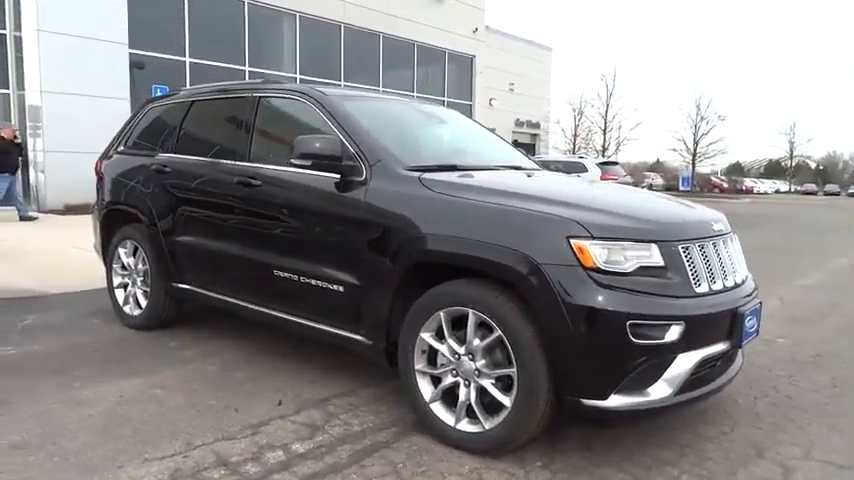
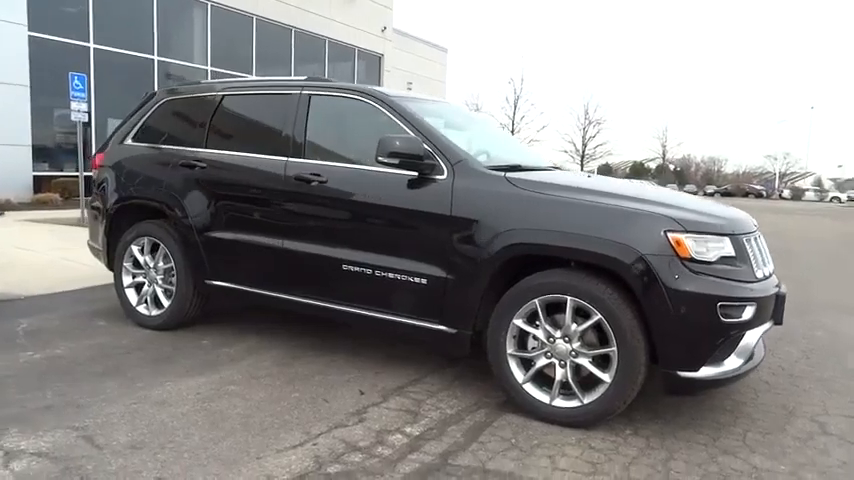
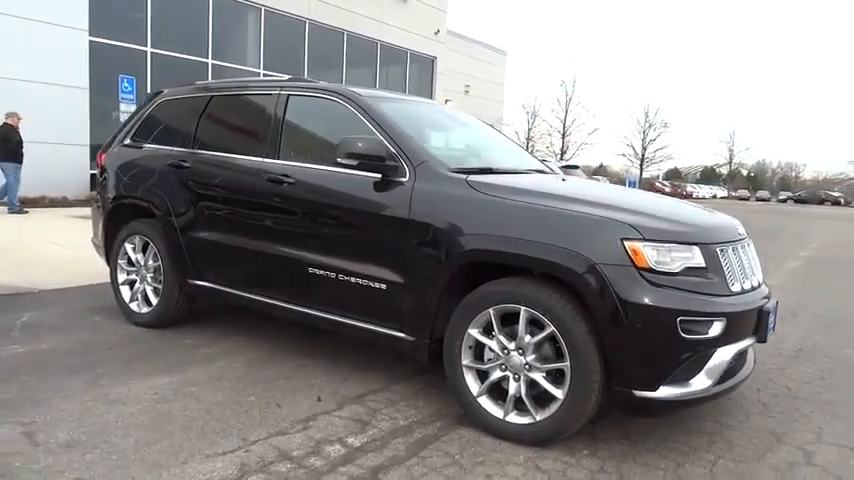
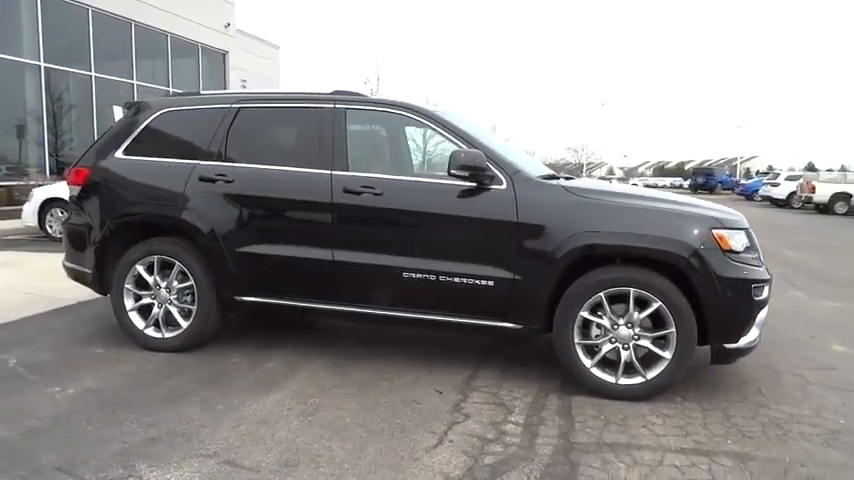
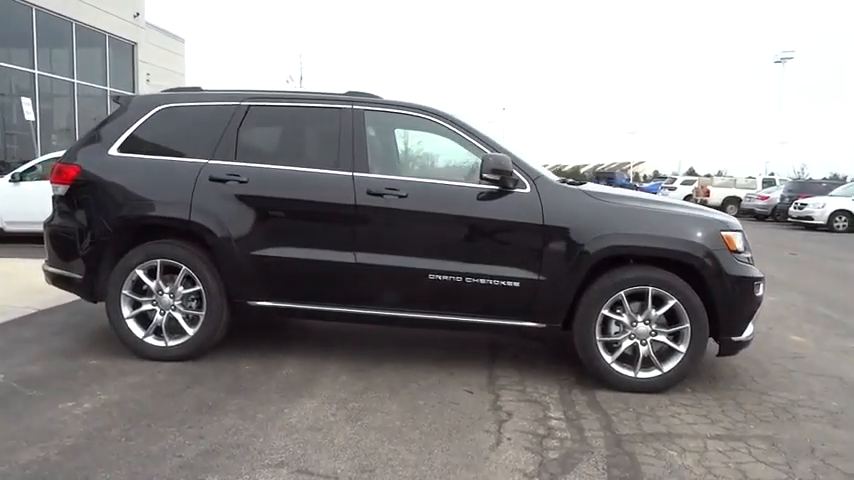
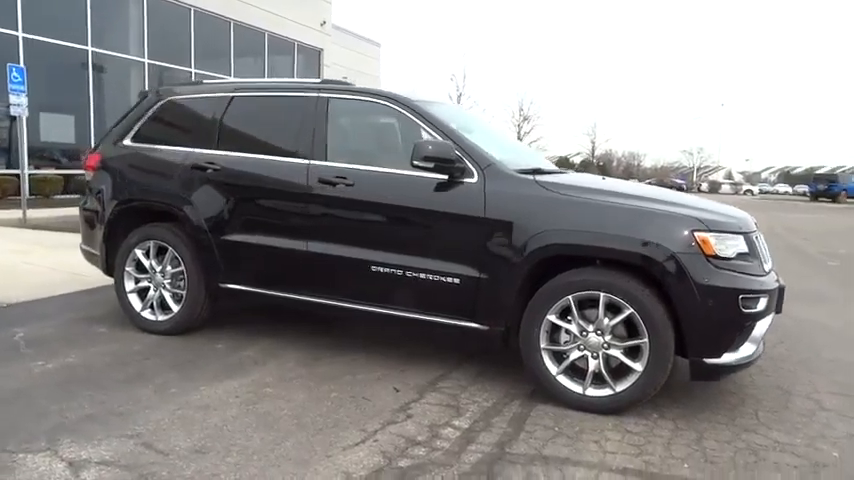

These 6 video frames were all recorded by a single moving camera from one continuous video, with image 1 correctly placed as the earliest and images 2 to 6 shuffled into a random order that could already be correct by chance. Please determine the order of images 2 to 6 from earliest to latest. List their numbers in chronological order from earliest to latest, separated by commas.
3, 2, 6, 4, 5
